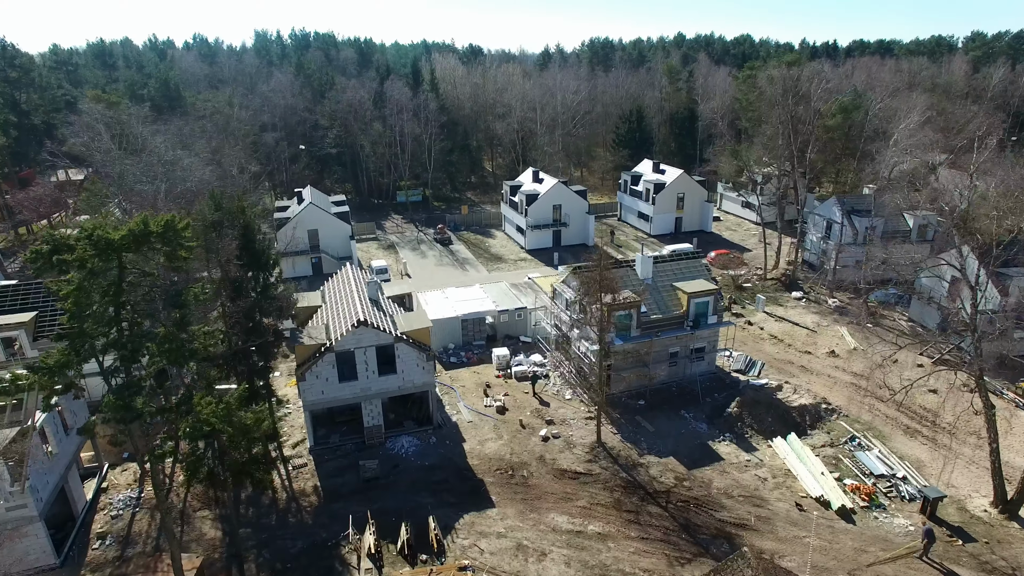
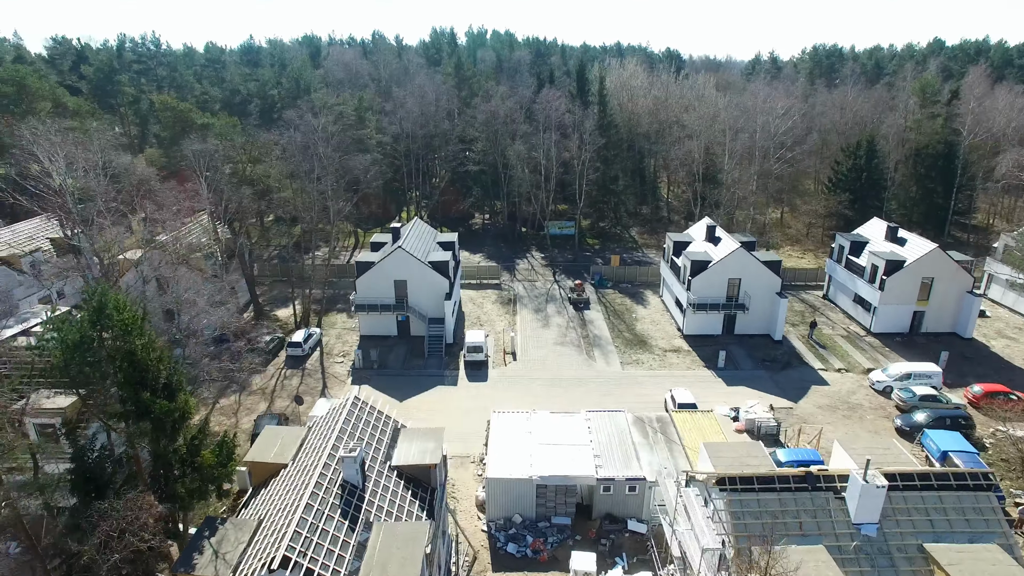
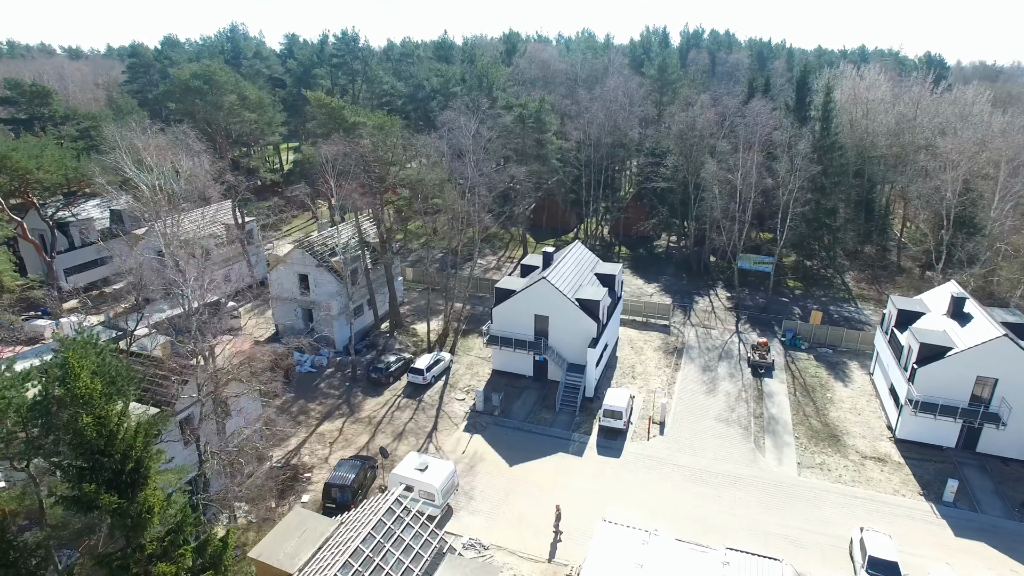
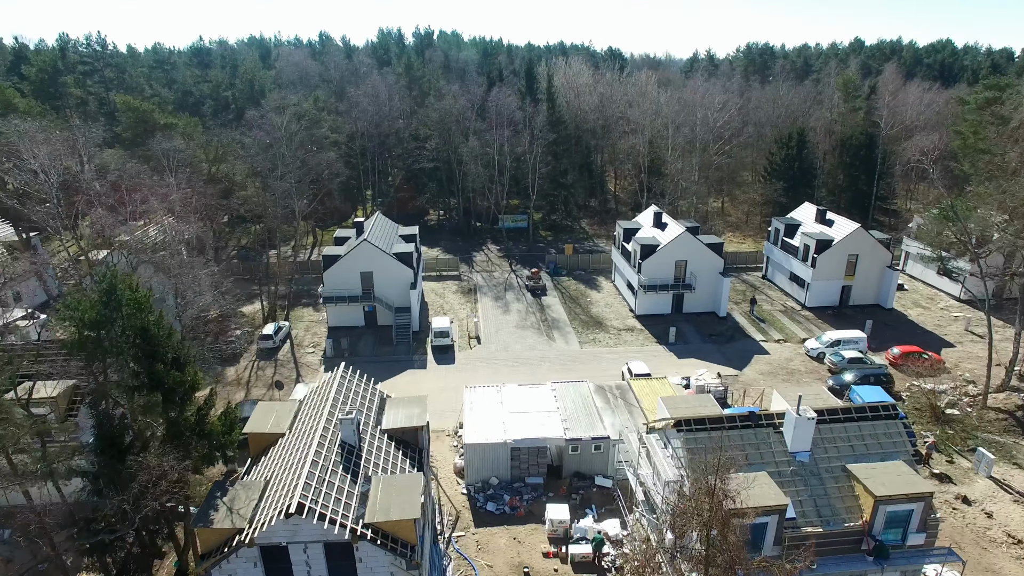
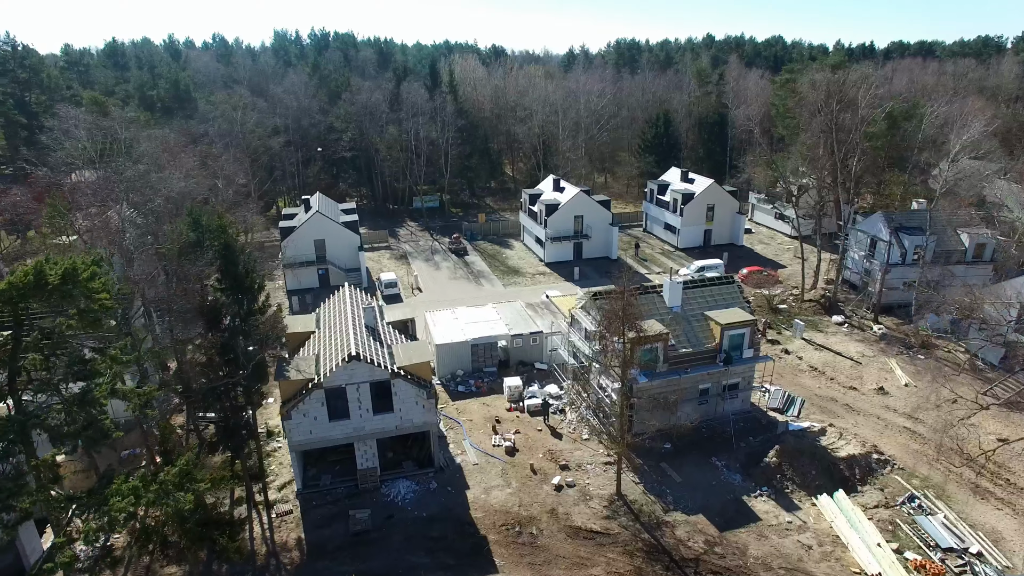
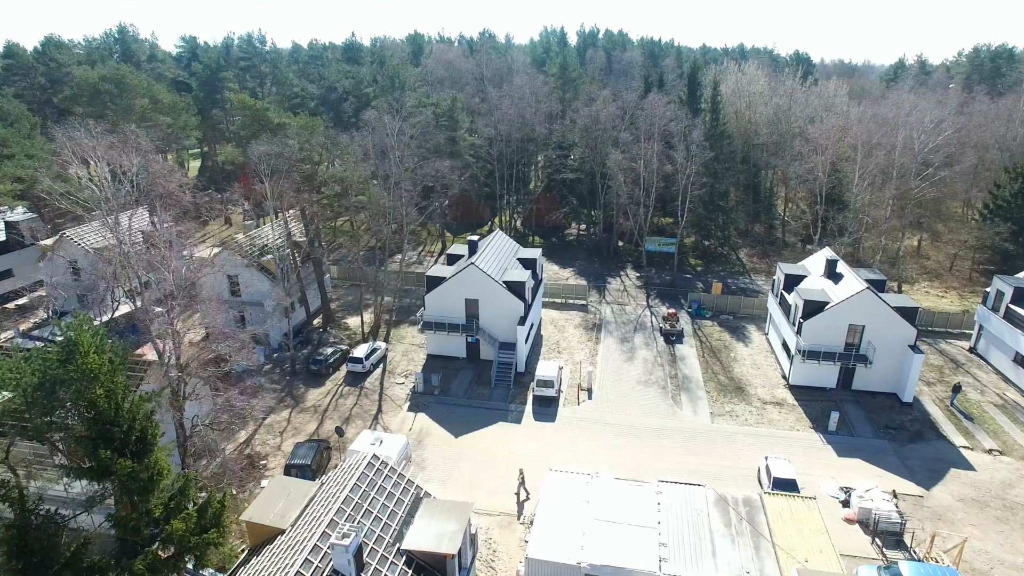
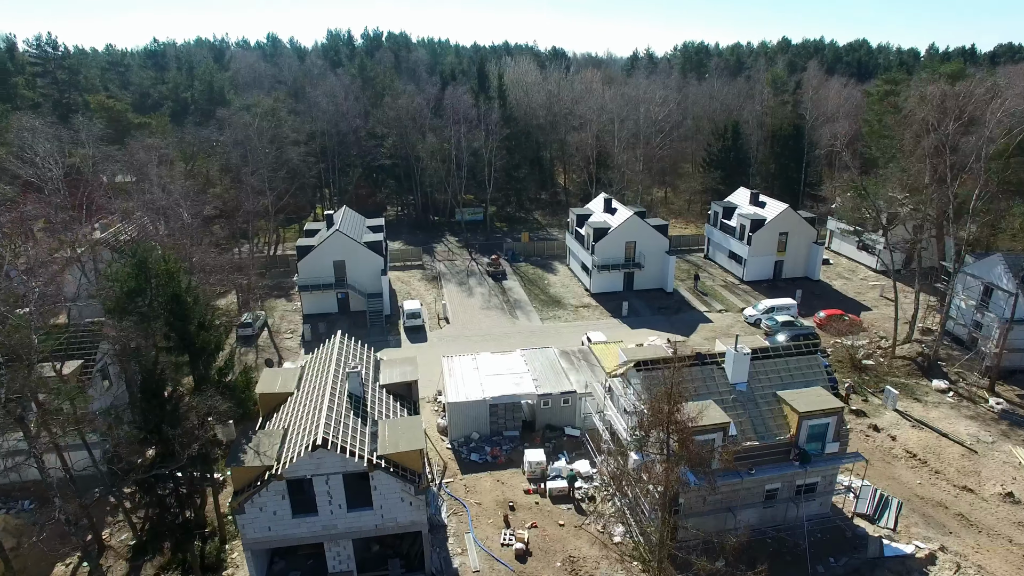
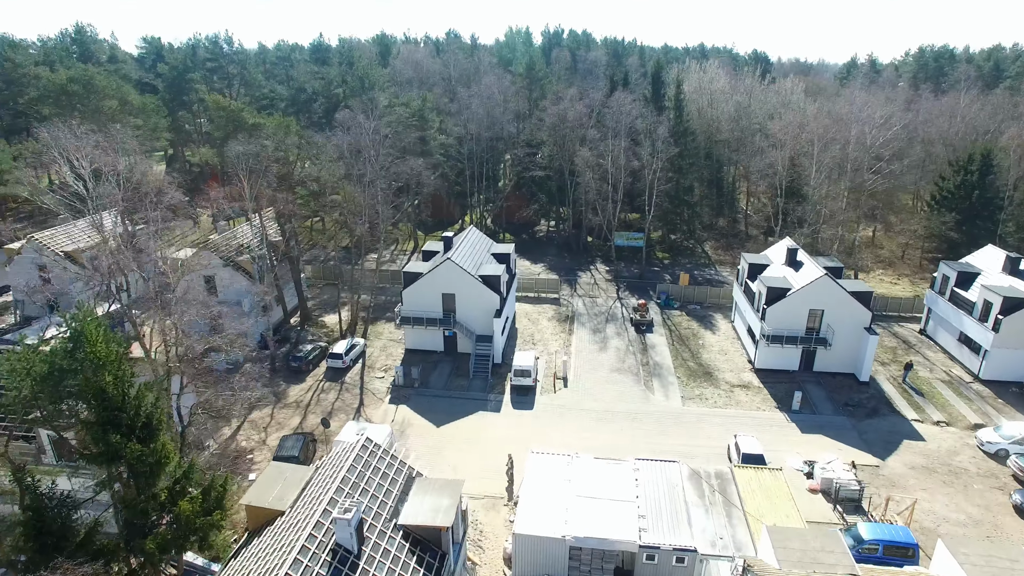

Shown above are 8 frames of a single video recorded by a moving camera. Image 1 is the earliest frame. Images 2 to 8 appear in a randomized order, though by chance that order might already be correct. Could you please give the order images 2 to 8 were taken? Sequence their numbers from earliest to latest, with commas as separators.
5, 7, 4, 2, 8, 6, 3
